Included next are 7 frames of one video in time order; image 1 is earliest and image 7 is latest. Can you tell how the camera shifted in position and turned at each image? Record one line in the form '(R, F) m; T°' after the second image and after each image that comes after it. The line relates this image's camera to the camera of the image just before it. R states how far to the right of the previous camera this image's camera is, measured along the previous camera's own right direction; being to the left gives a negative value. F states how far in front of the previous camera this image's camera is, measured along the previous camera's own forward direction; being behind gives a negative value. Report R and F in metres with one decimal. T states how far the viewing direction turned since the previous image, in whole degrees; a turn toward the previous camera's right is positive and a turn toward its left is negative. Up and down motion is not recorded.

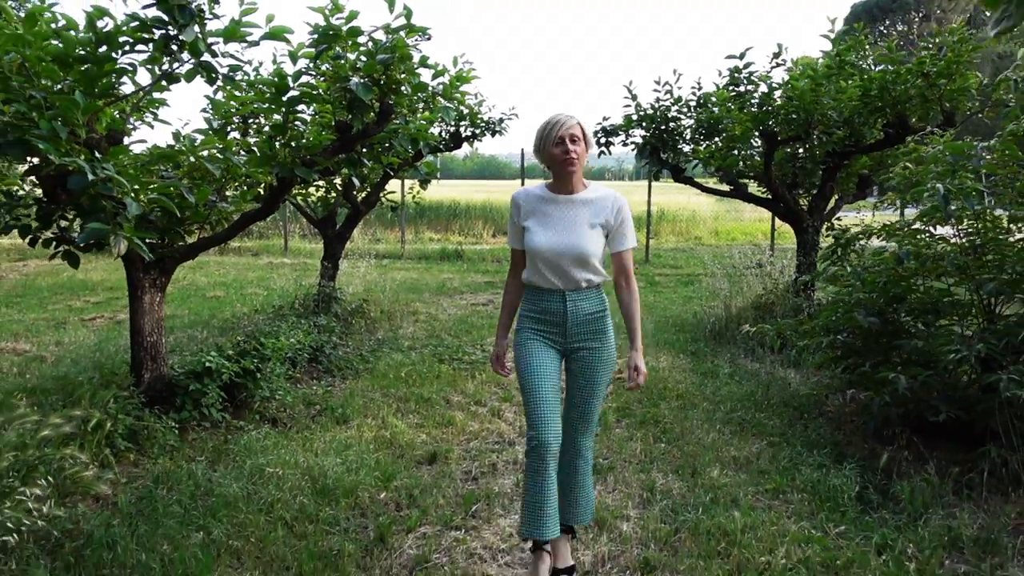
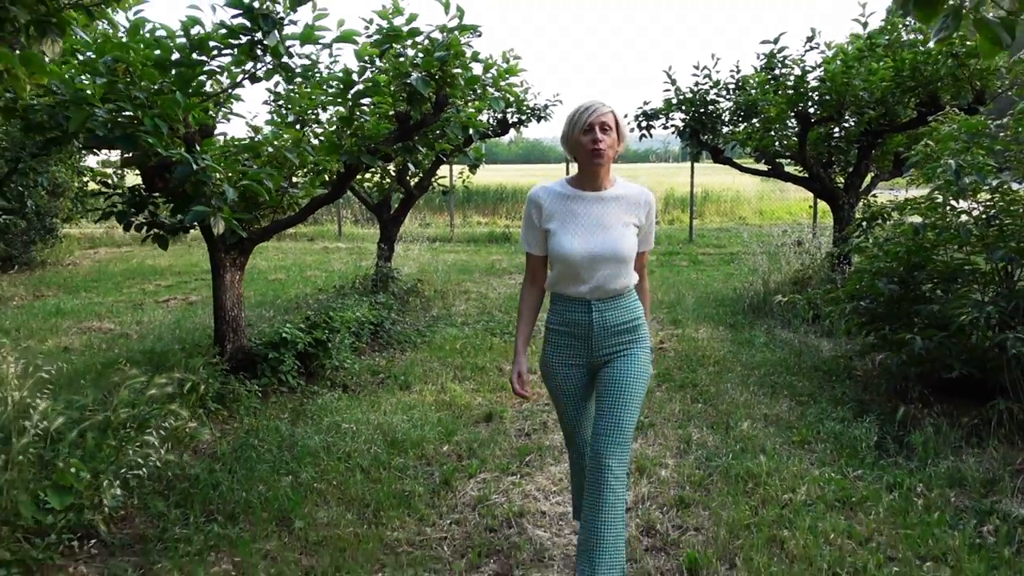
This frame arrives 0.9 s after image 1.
(0.0, -0.4) m; -3°
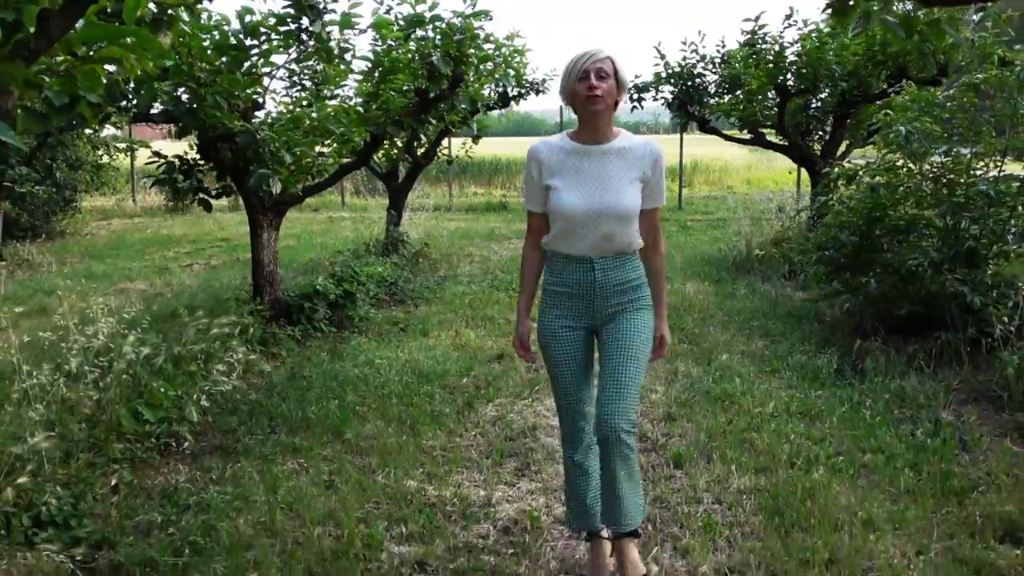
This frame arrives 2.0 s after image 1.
(-0.1, -0.6) m; 0°
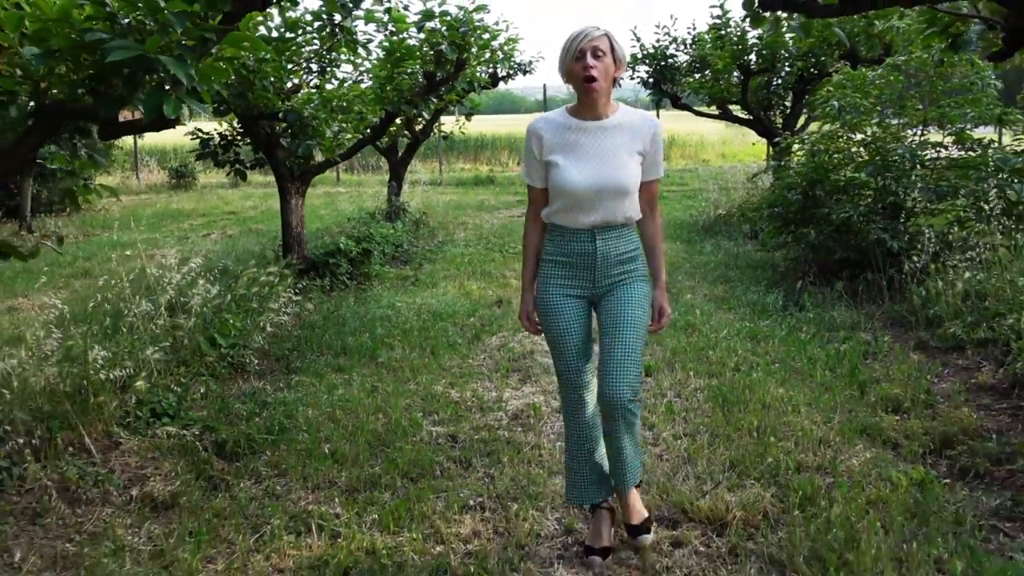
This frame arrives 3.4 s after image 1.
(-0.1, -0.8) m; +1°
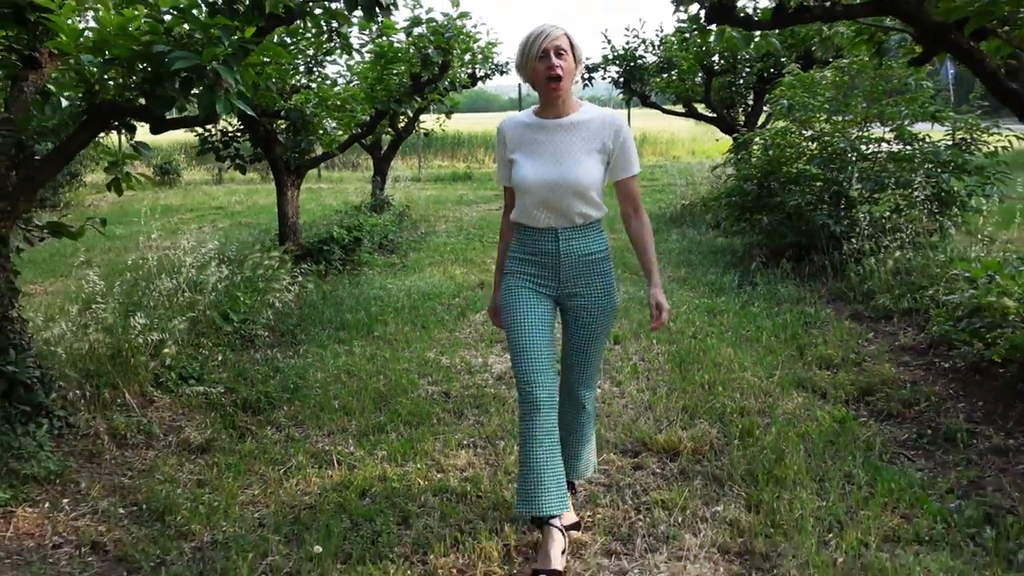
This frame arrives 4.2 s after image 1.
(0.0, -0.5) m; +1°
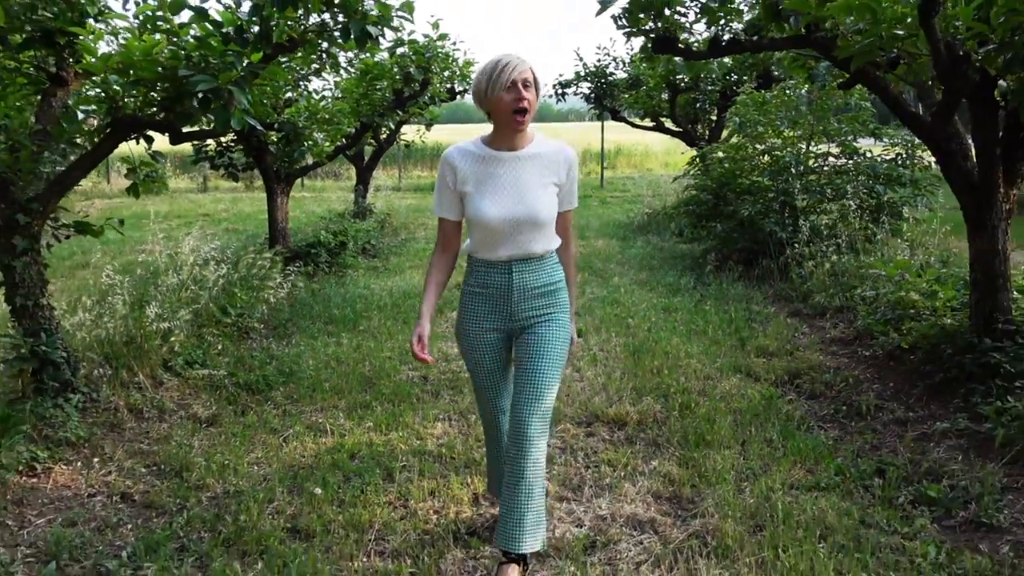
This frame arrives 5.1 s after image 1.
(0.0, -0.5) m; +1°
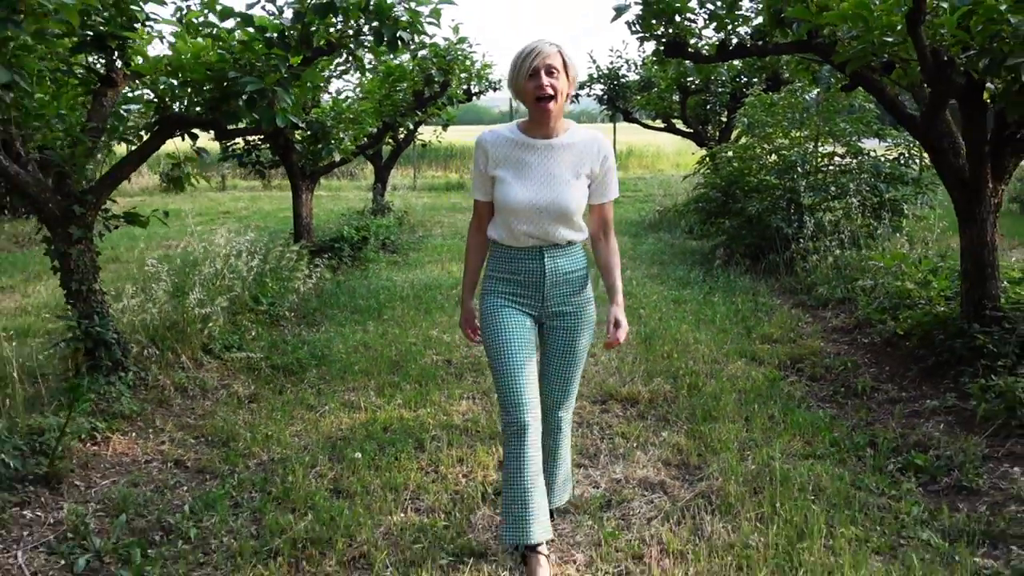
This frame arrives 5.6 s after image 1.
(0.0, -0.3) m; -1°
